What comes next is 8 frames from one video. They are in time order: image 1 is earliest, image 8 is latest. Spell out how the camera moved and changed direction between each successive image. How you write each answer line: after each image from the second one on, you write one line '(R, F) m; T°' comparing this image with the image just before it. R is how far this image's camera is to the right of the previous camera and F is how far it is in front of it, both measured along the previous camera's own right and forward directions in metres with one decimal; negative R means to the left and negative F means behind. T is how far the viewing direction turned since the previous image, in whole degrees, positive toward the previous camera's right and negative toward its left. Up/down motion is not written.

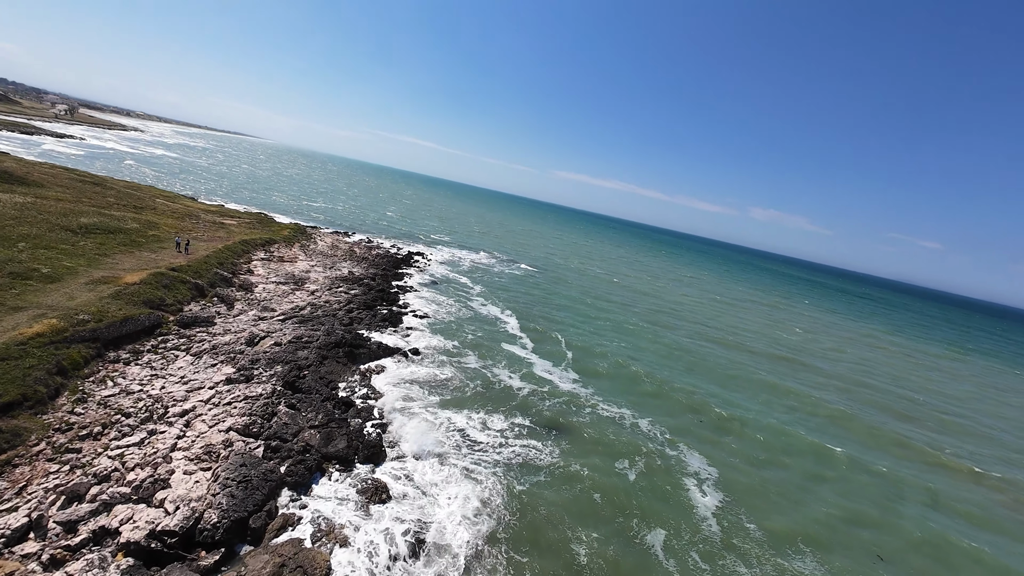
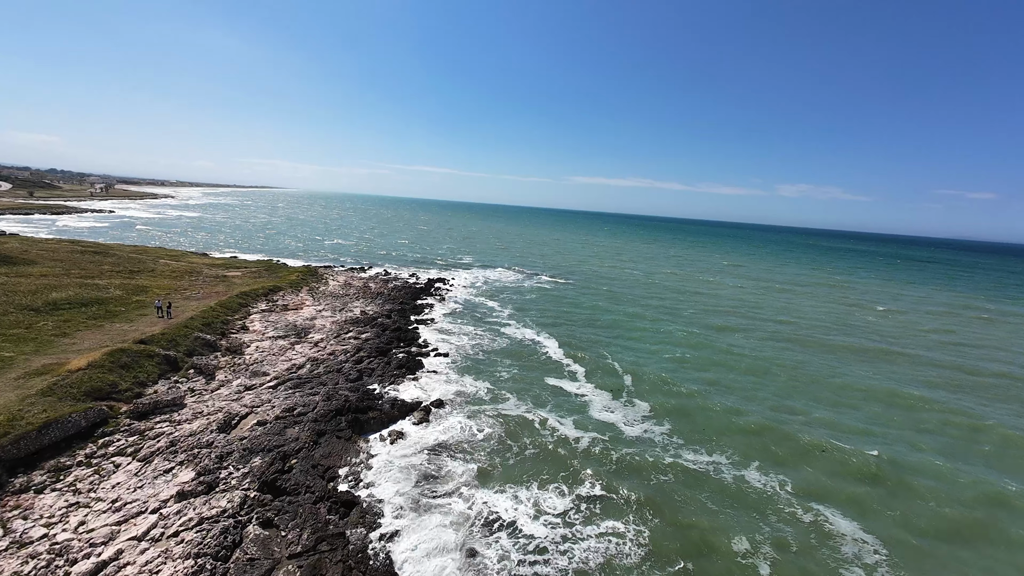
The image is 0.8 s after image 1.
(-0.2, +4.6) m; -4°
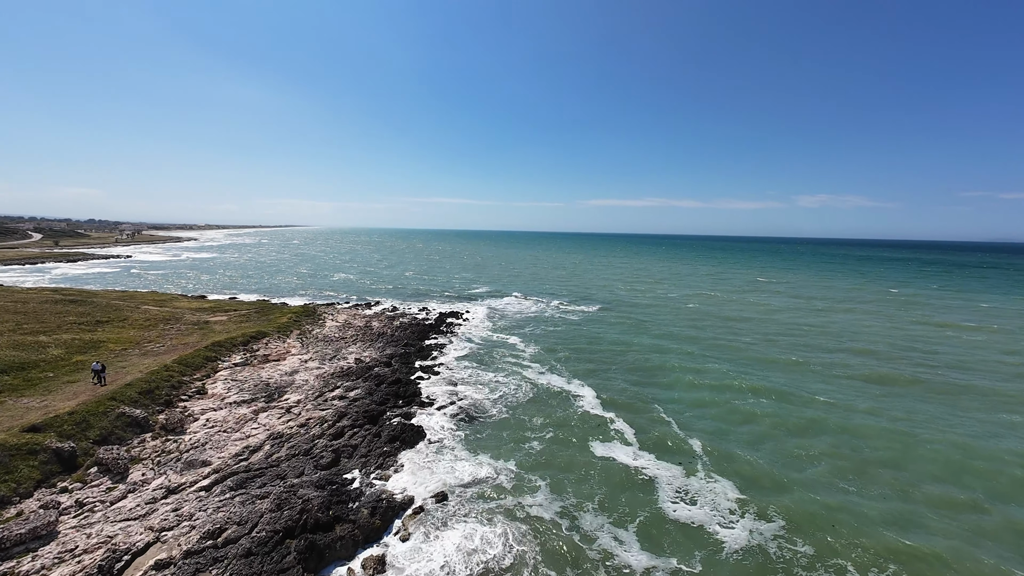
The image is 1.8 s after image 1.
(-0.1, +5.2) m; -3°
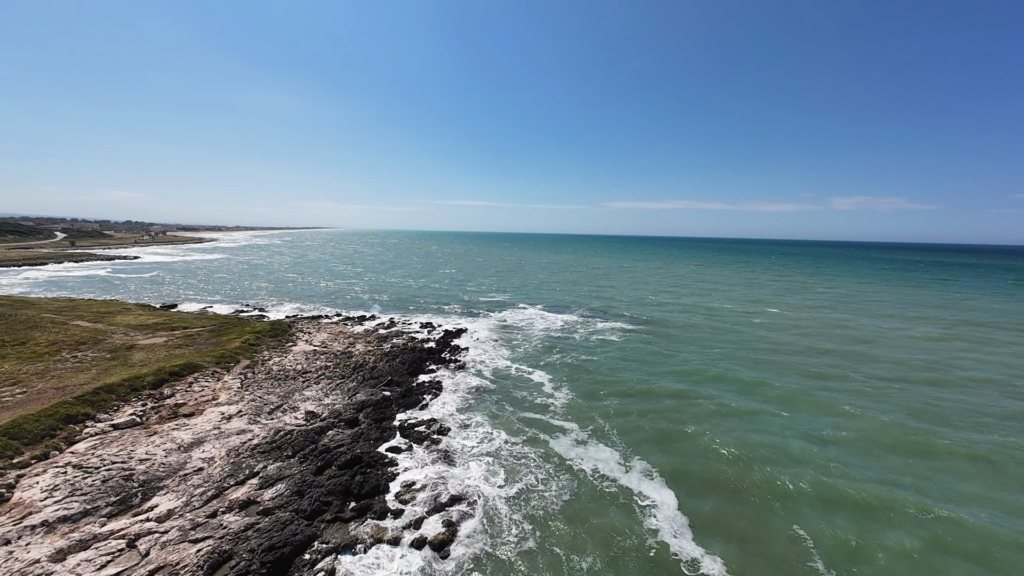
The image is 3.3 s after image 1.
(-0.1, +8.6) m; -3°
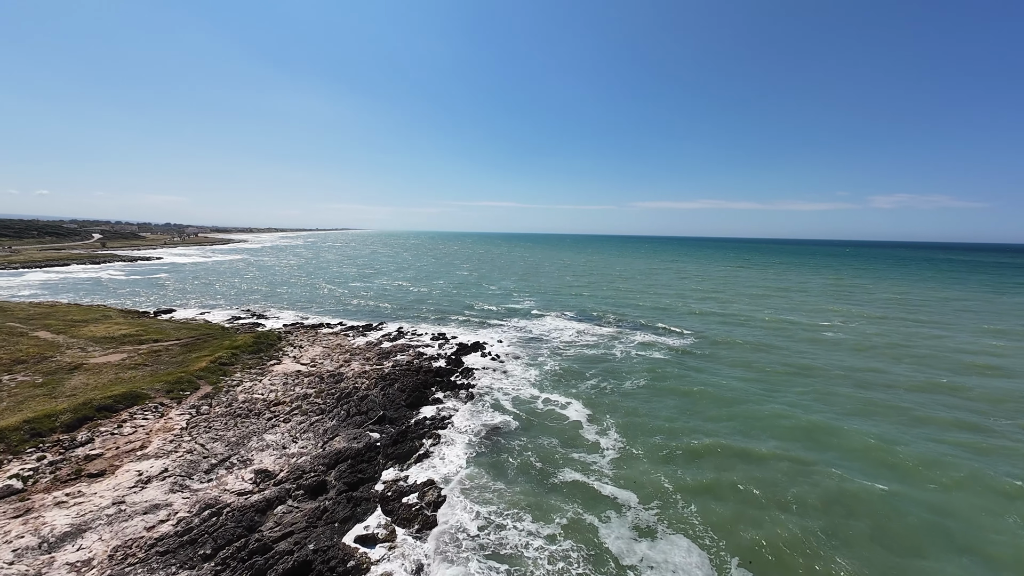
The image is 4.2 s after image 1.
(-0.1, +5.3) m; -3°
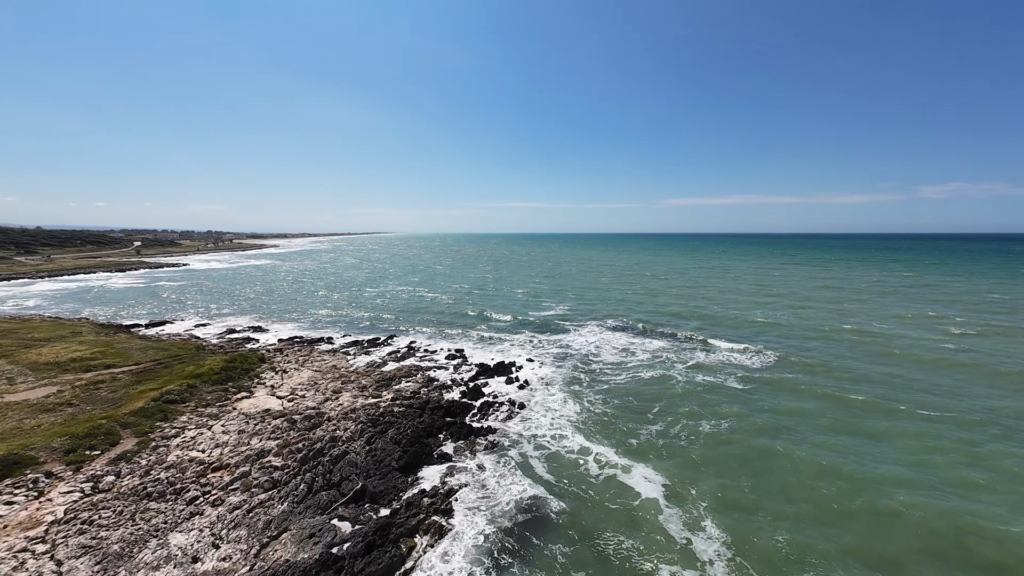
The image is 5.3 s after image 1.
(-0.2, +5.9) m; -4°
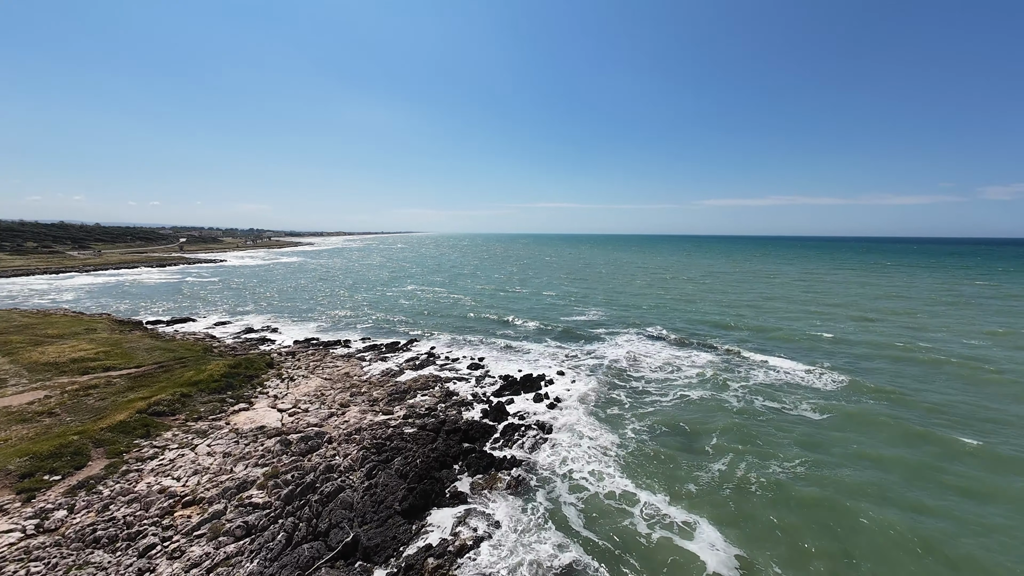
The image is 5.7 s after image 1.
(-0.1, +2.6) m; -4°
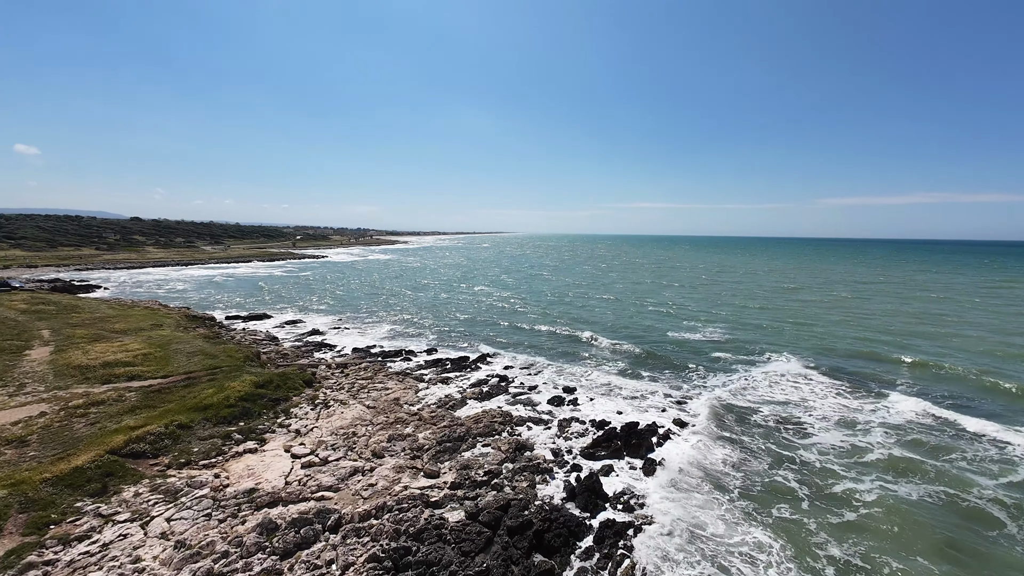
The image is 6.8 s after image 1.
(-0.6, +5.8) m; -12°
